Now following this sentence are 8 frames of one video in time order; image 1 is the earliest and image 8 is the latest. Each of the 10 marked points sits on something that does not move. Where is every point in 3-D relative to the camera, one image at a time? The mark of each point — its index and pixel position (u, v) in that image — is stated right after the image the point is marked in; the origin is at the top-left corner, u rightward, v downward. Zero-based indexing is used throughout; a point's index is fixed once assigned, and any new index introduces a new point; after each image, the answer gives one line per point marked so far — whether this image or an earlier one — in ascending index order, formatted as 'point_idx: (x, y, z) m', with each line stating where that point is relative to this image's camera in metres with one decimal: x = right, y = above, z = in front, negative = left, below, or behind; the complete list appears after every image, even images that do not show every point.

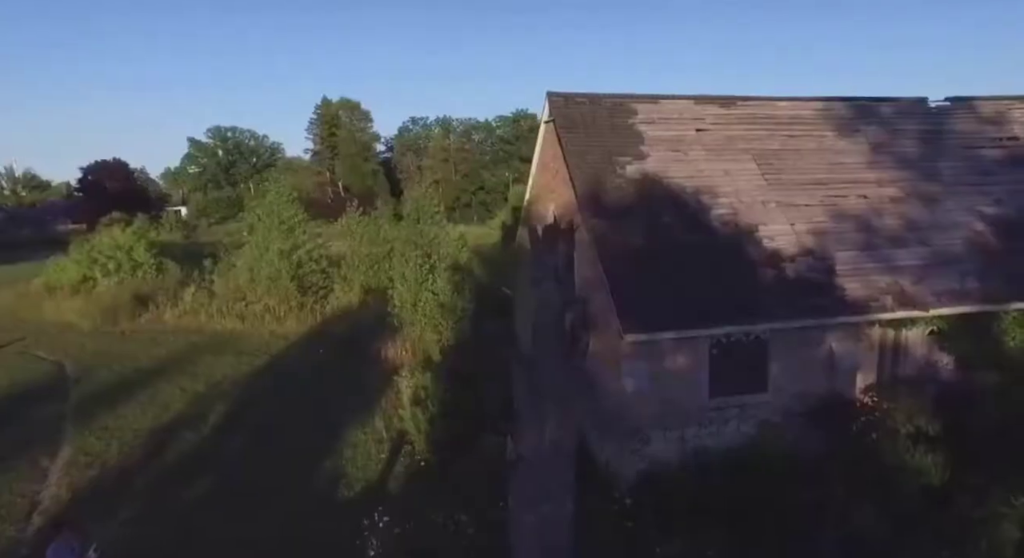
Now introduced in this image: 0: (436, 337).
0: (-2.3, -1.9, +20.4) m
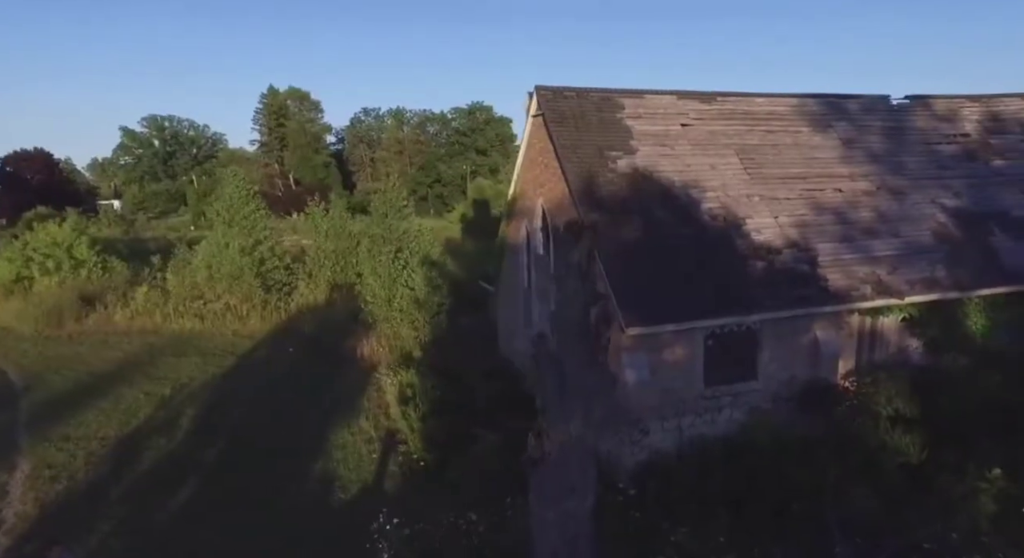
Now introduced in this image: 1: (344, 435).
0: (-3.0, -1.7, +20.2) m
1: (-4.1, -3.8, +15.8) m
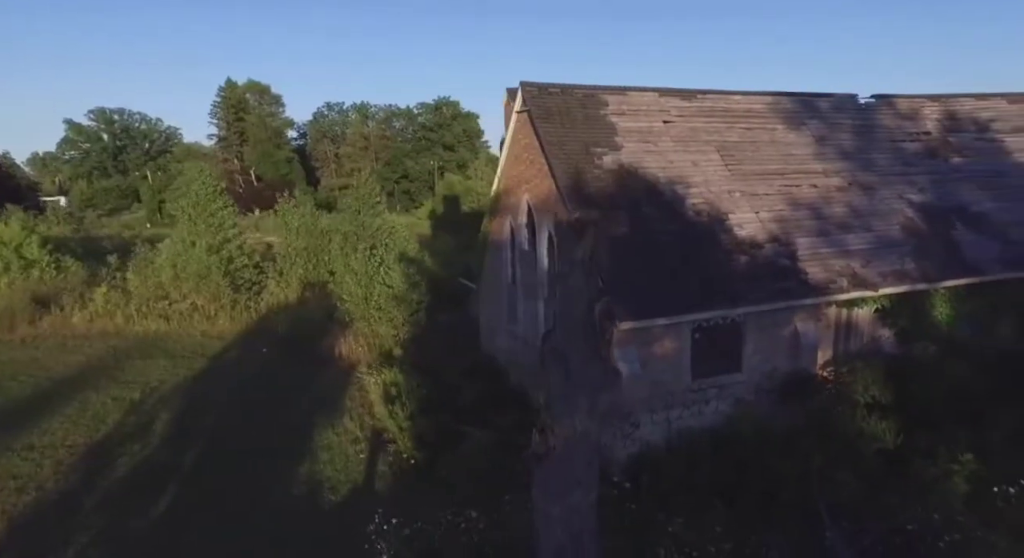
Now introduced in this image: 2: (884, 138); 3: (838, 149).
0: (-3.6, -1.7, +20.0) m
1: (-4.4, -3.8, +15.6) m
2: (+10.0, +3.8, +17.3) m
3: (+8.3, +3.3, +16.4) m
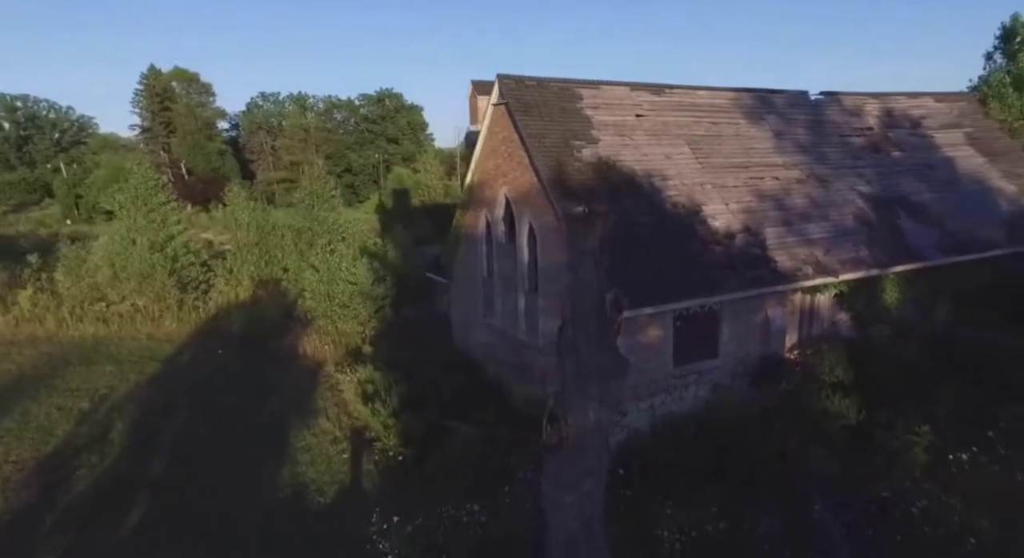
0: (-4.6, -1.5, +19.7) m
1: (-4.8, -3.7, +15.2) m
2: (+9.2, +4.2, +18.4) m
3: (+7.6, +3.6, +17.3) m
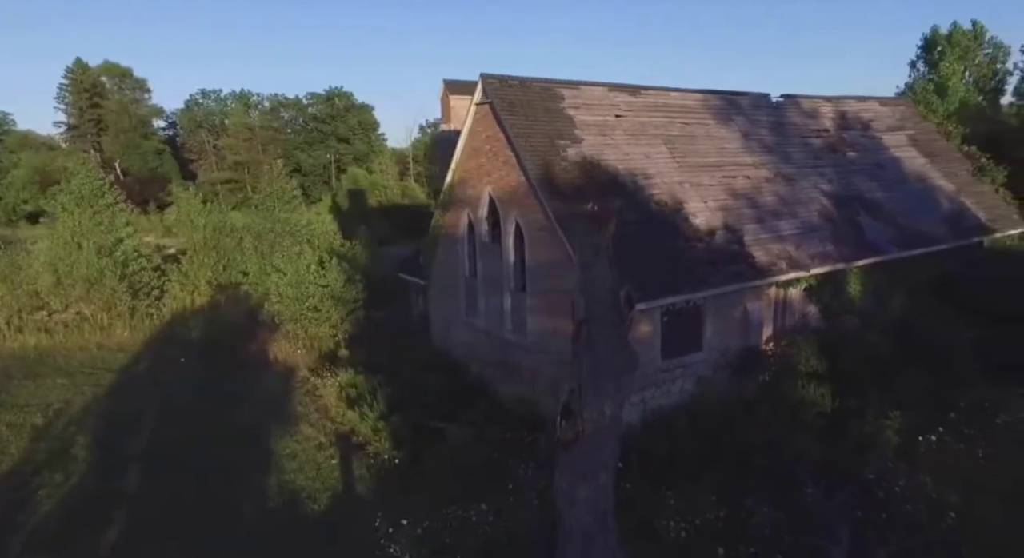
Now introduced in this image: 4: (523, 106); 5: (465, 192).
0: (-5.3, -1.6, +19.2) m
1: (-5.1, -3.7, +14.8) m
2: (+8.5, +4.3, +19.2) m
3: (+7.0, +3.8, +18.0) m
4: (+0.2, +4.0, +14.9) m
5: (-1.2, +2.2, +16.2) m
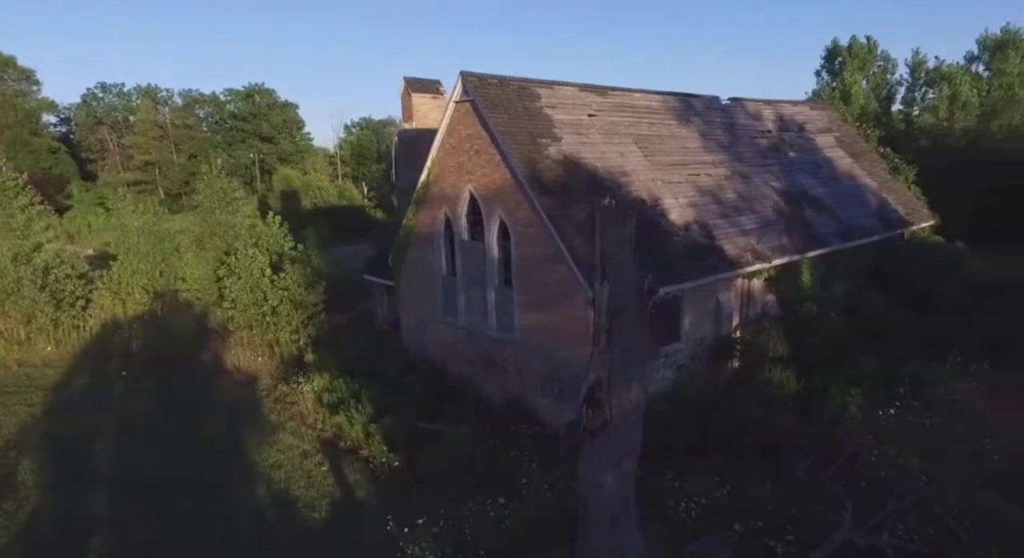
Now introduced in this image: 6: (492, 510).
0: (-6.1, -1.7, +18.5) m
1: (-5.3, -3.8, +14.1) m
2: (+7.3, +4.6, +20.4) m
3: (+6.0, +4.0, +19.0) m
4: (-0.2, +4.0, +15.0) m
5: (-1.7, +2.2, +16.1) m
6: (-0.4, -4.0, +11.2) m
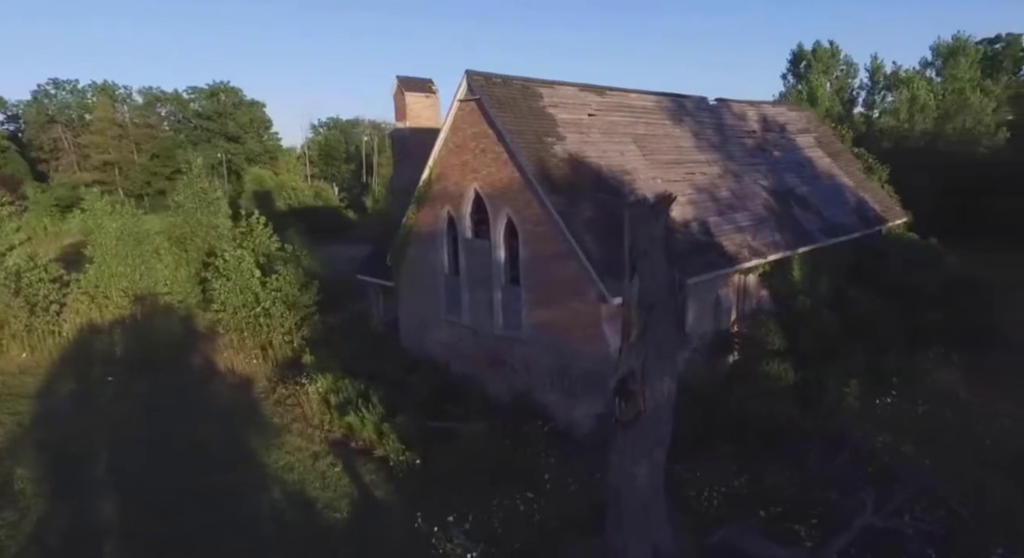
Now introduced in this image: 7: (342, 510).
0: (-6.2, -1.7, +18.1) m
1: (-5.0, -3.8, +13.8) m
2: (+7.1, +4.7, +21.0) m
3: (+5.9, +4.1, +19.5) m
4: (-0.1, +4.1, +15.1) m
5: (-1.6, +2.2, +16.0) m
6: (+0.1, -3.9, +11.3) m
7: (-3.1, -4.3, +11.8) m
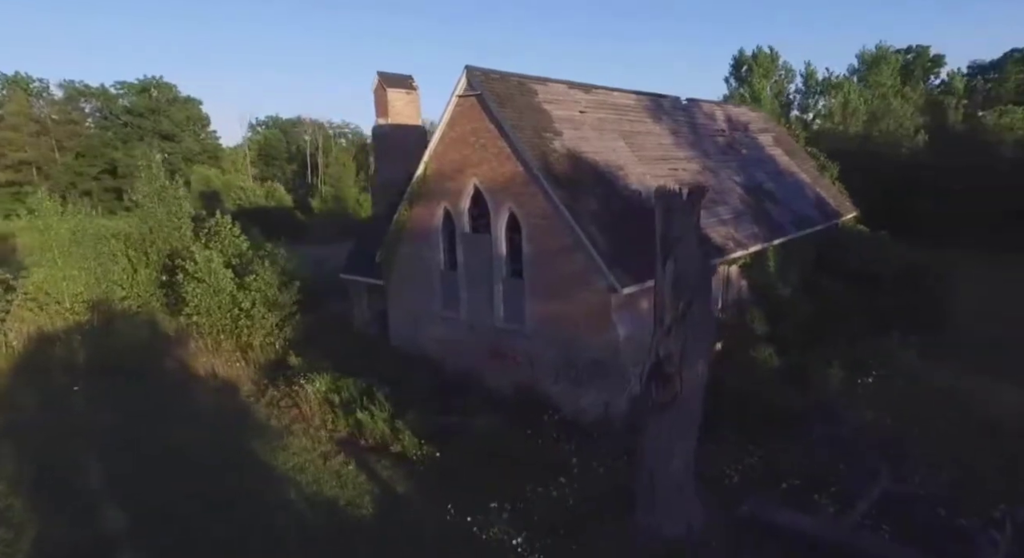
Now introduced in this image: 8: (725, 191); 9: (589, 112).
0: (-6.4, -1.7, +17.4) m
1: (-4.7, -3.7, +13.2) m
2: (+6.3, +4.9, +21.8) m
3: (+5.3, +4.3, +20.2) m
4: (-0.1, +4.2, +15.1) m
5: (-1.7, +2.3, +15.9) m
6: (+0.7, -3.8, +11.3) m
7: (-2.6, -4.2, +11.5) m
8: (+6.3, +2.6, +19.3) m
9: (+2.0, +4.4, +17.2) m
